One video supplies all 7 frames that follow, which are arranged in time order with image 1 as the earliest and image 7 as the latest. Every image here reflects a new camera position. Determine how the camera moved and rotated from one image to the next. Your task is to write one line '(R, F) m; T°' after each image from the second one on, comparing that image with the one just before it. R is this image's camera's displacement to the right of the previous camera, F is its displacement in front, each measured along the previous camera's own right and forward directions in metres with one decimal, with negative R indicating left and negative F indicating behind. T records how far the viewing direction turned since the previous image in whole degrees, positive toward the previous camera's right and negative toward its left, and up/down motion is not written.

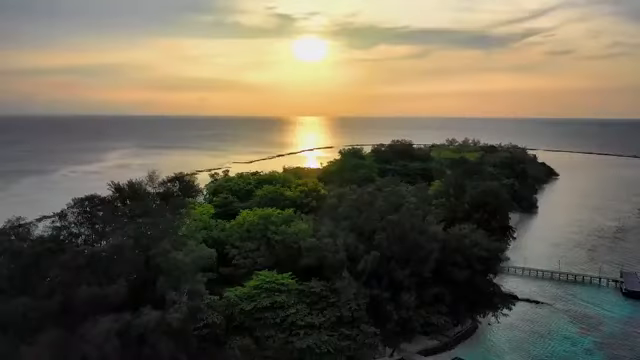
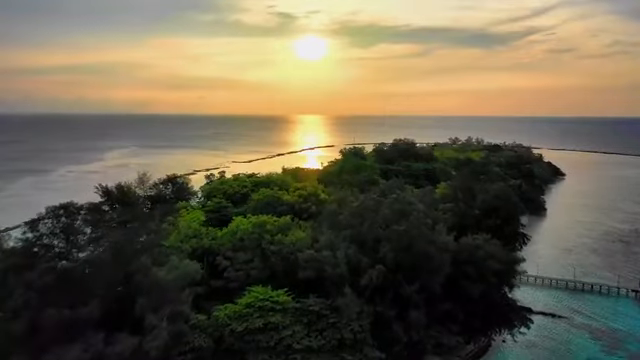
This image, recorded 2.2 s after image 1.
(0.0, +1.4) m; 0°
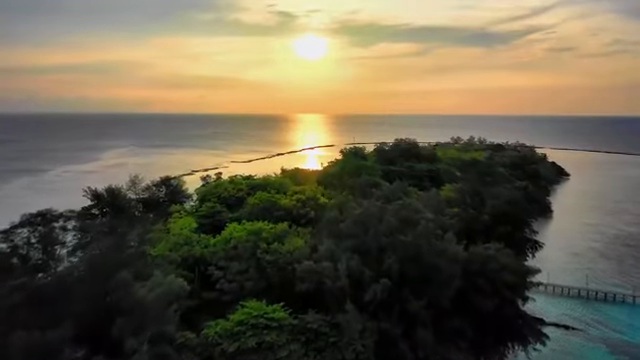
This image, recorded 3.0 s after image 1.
(0.0, +1.1) m; 0°
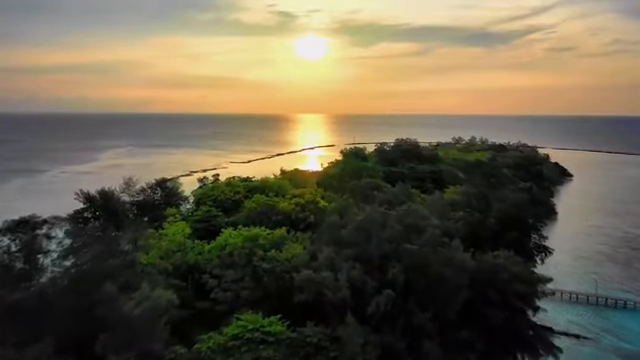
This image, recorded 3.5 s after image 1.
(0.0, +0.7) m; 0°
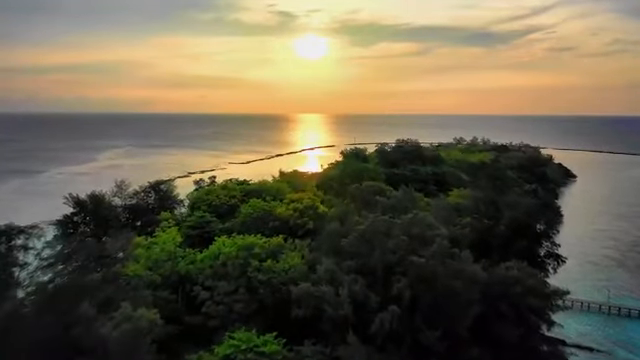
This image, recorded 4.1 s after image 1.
(0.0, +0.9) m; 0°
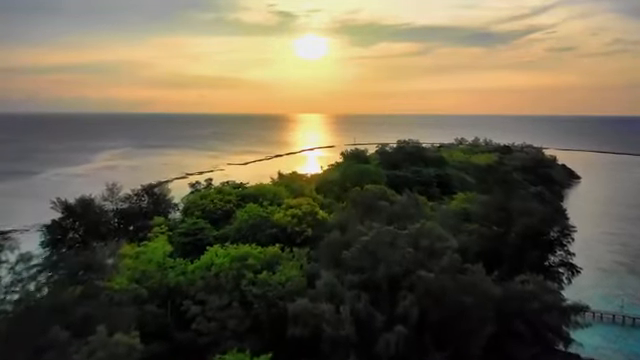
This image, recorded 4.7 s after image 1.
(0.0, +0.9) m; 0°
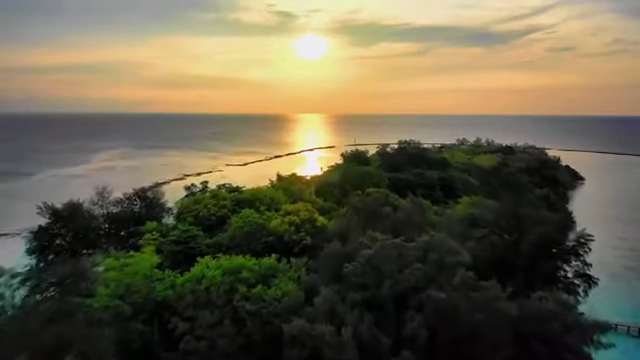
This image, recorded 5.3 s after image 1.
(0.0, +0.9) m; 0°
